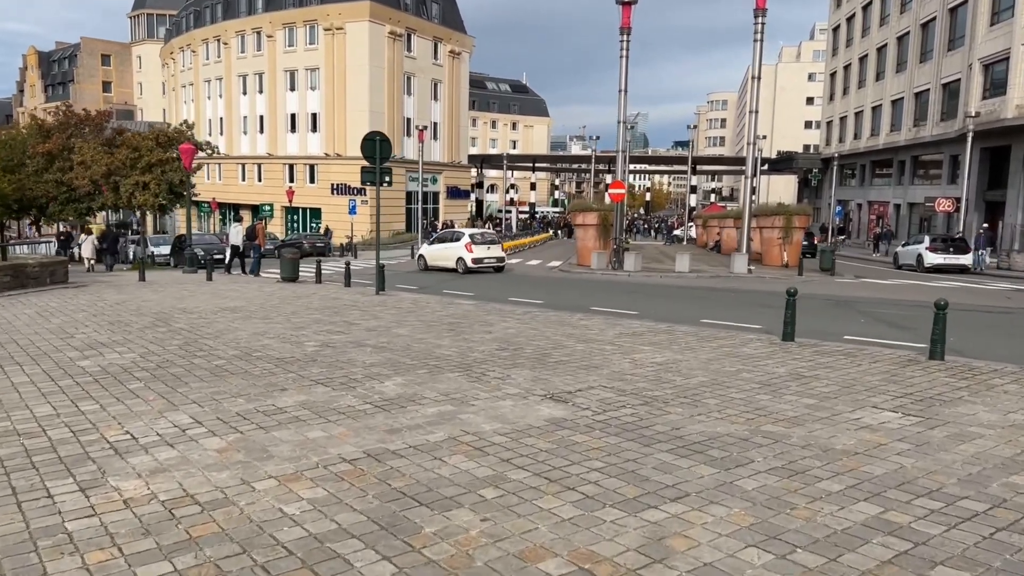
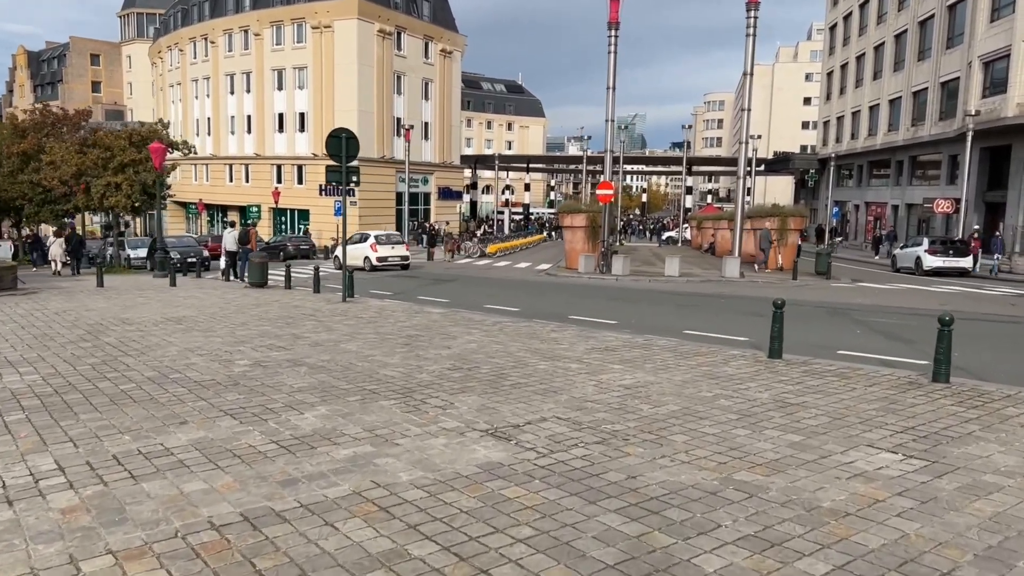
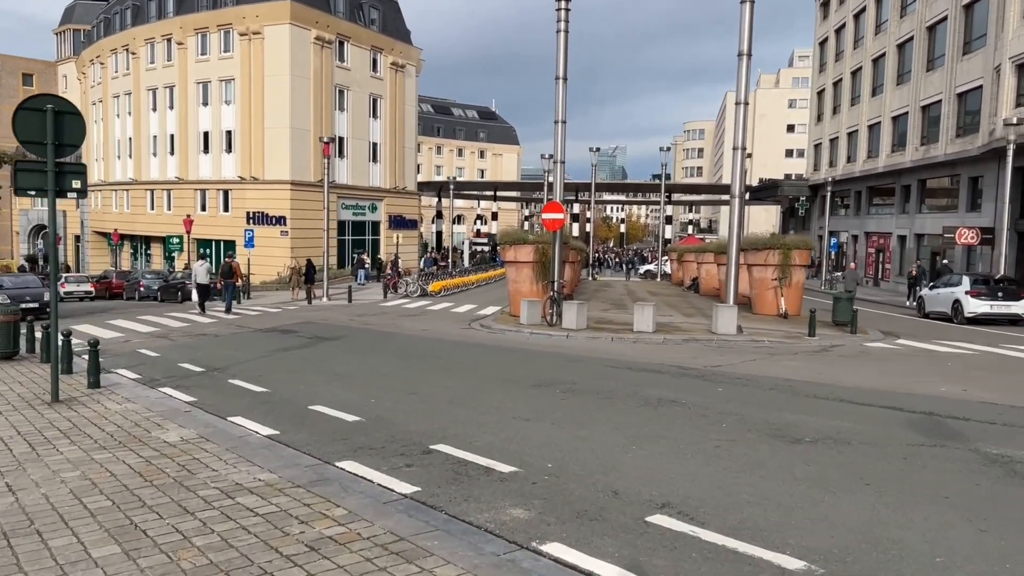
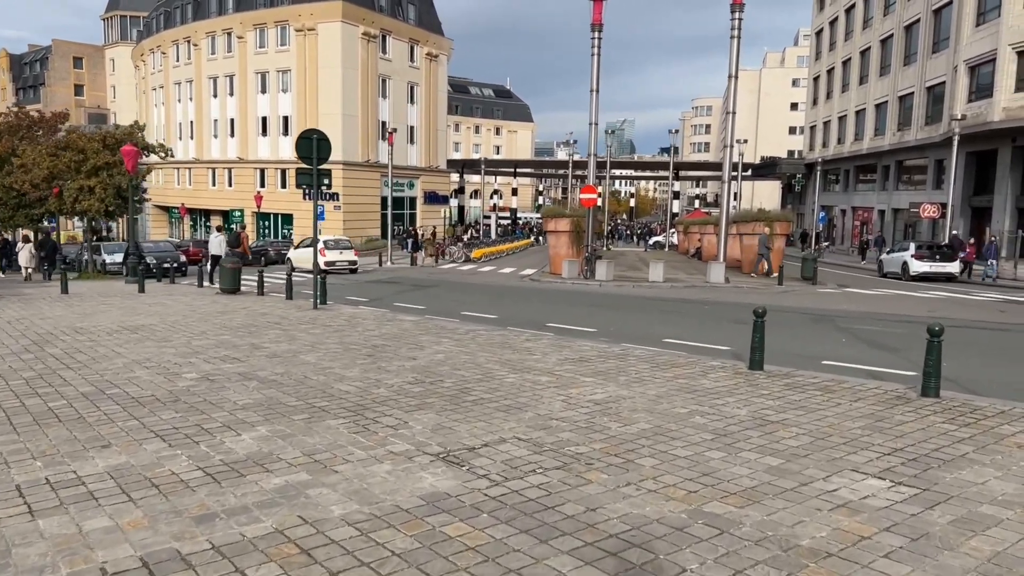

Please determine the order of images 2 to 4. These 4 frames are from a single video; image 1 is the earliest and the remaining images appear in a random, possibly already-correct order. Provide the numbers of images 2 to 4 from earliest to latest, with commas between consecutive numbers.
2, 4, 3
